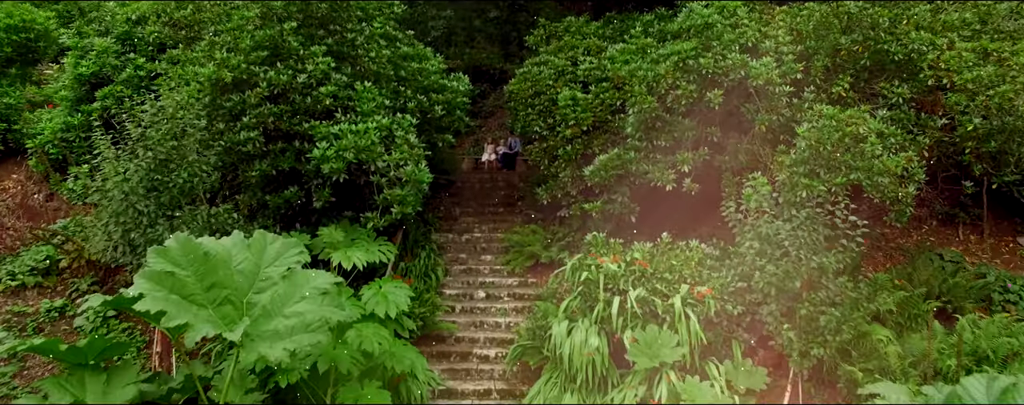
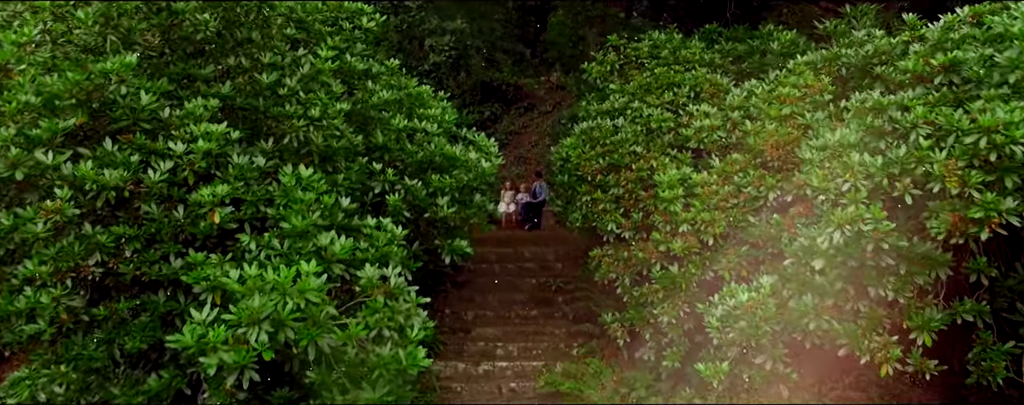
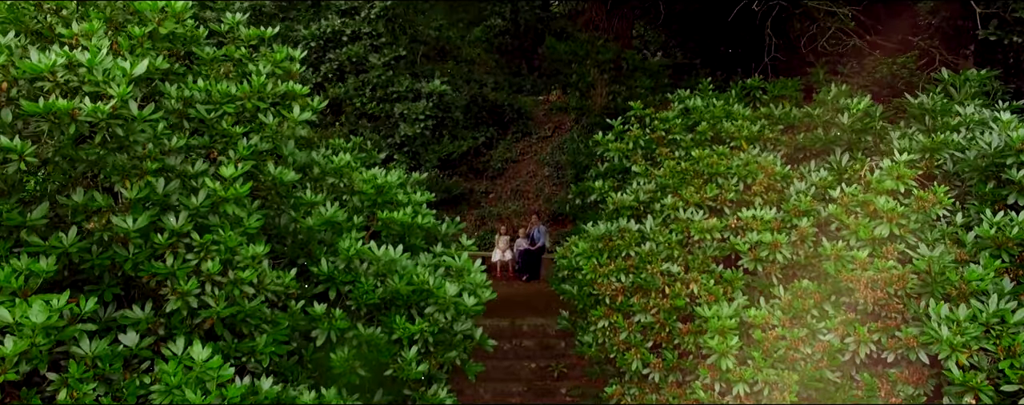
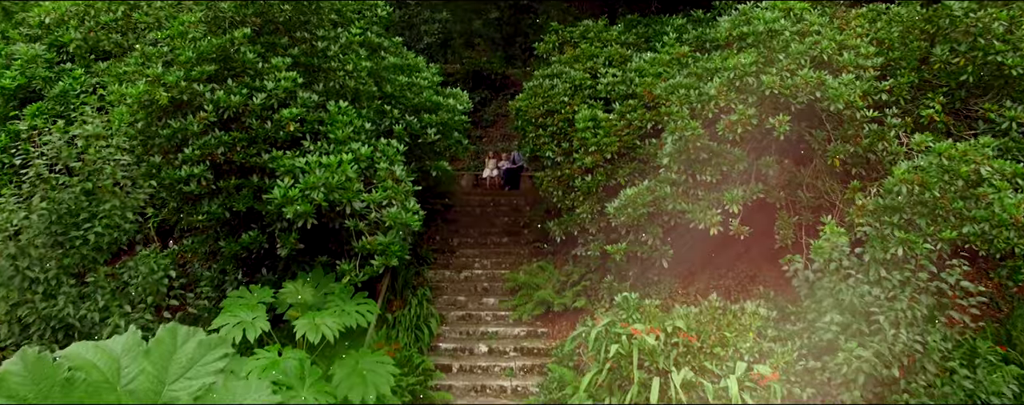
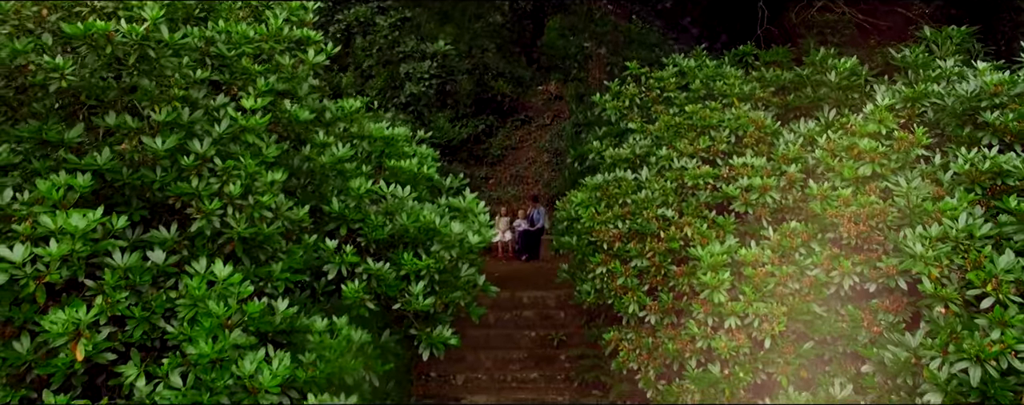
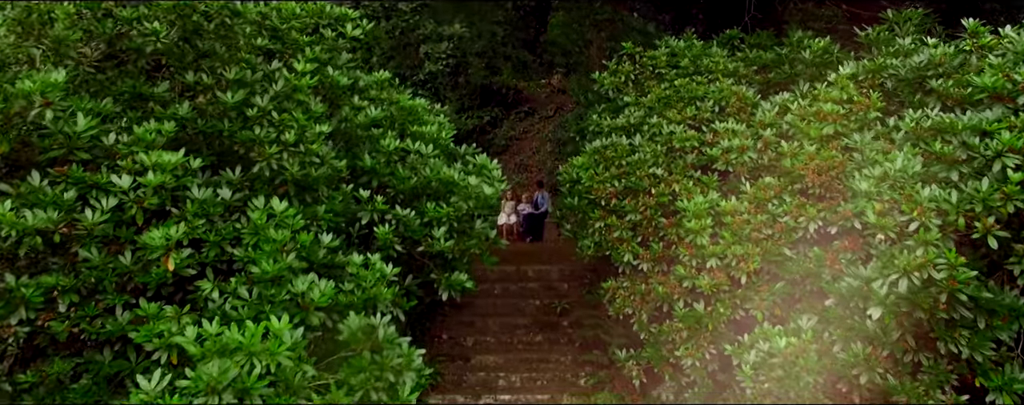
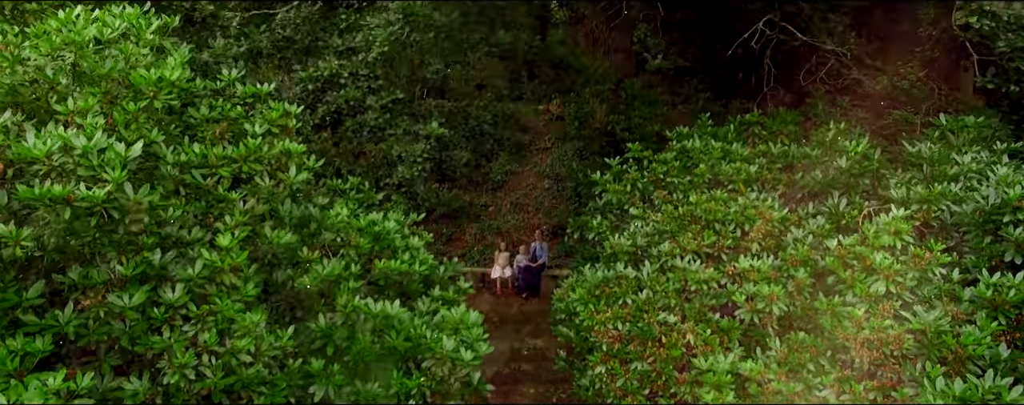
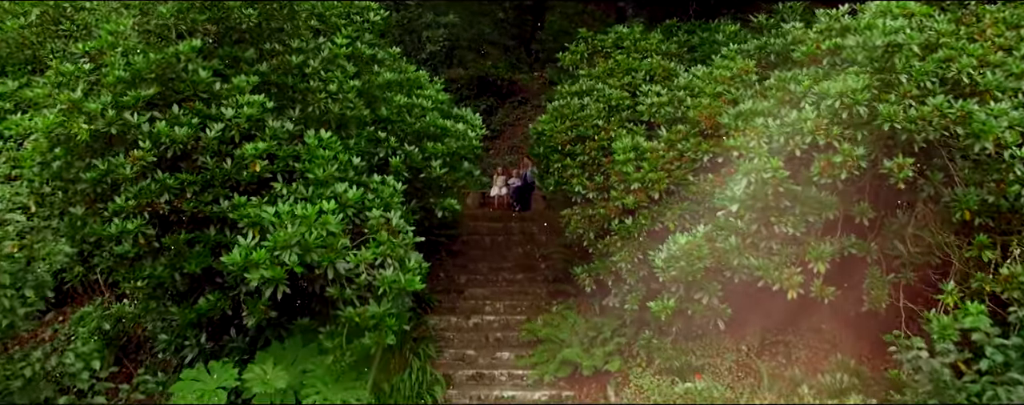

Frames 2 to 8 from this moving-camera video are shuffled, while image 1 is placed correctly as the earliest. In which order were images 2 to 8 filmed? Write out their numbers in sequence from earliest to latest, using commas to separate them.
4, 8, 2, 6, 5, 3, 7
